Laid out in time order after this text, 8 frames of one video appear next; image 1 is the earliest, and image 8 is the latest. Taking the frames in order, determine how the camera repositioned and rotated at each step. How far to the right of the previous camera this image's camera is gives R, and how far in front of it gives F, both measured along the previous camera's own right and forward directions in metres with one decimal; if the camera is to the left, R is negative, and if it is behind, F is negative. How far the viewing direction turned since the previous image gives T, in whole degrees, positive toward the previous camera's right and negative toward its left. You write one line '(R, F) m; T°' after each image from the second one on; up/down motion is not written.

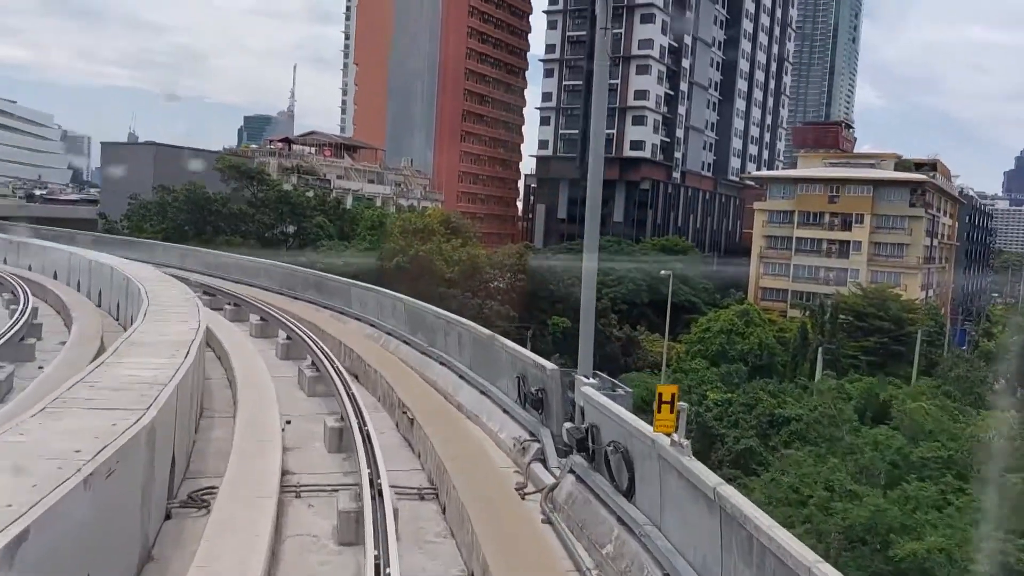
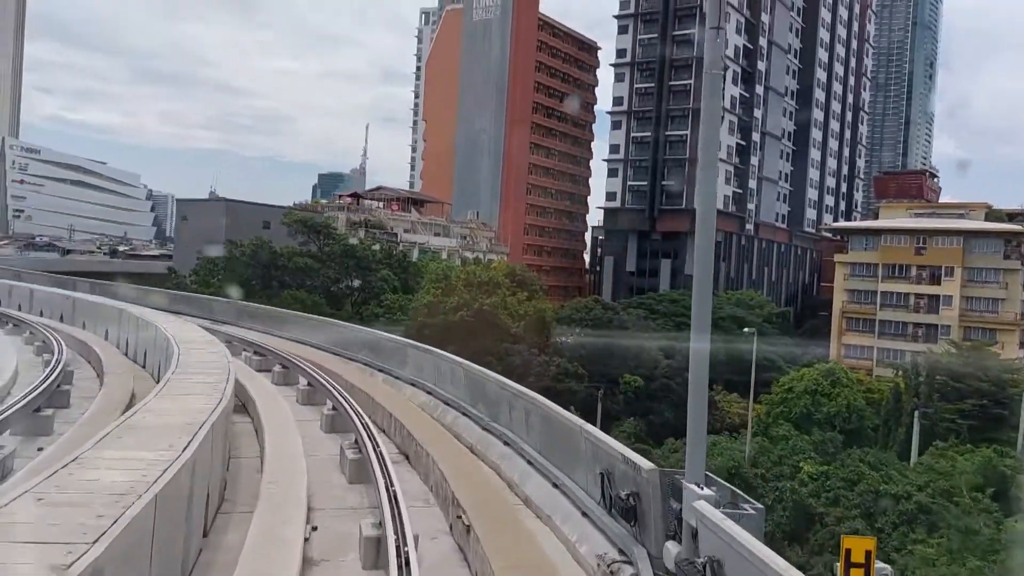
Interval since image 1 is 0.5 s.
(-0.1, +1.3) m; -5°
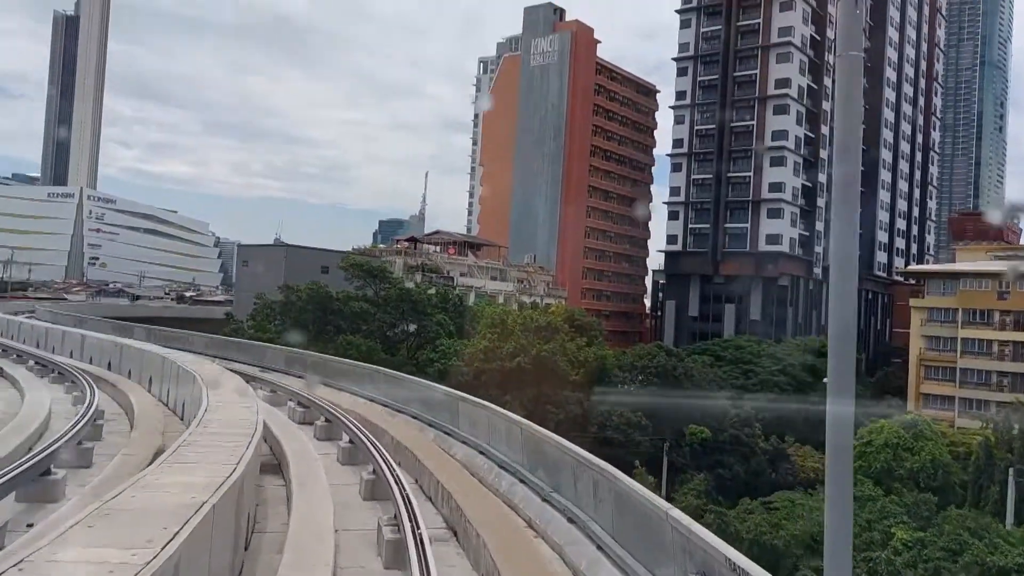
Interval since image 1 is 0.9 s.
(-0.1, +1.0) m; -4°
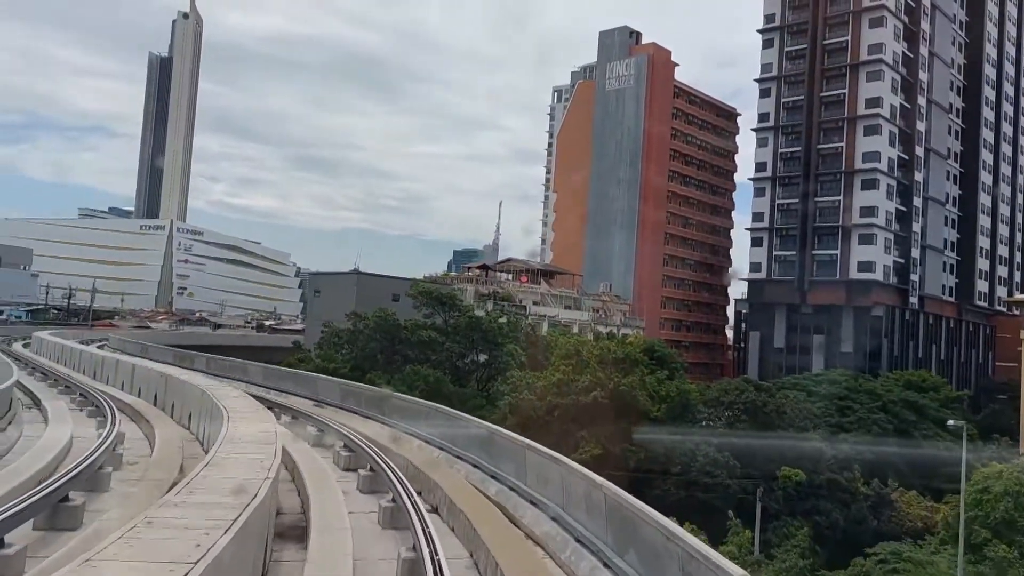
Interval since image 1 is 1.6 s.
(-0.1, +1.7) m; -5°
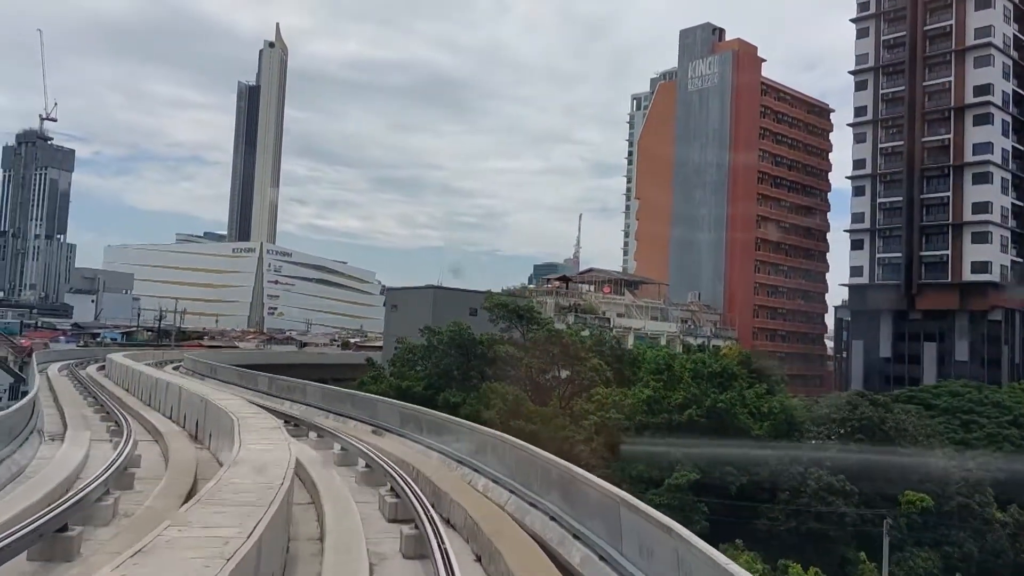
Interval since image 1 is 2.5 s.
(0.0, +2.1) m; -6°
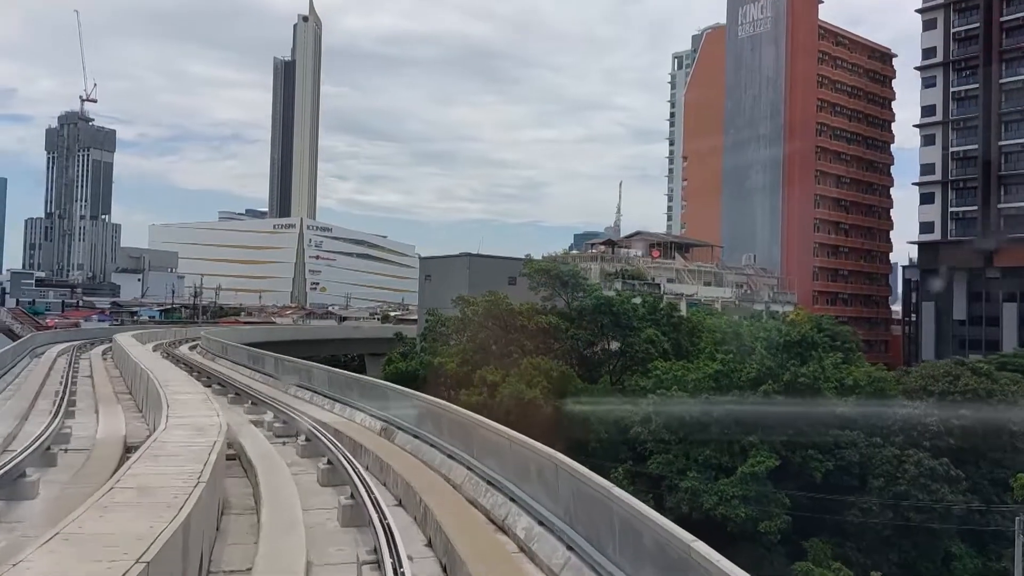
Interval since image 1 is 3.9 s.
(-0.1, +3.3) m; -3°
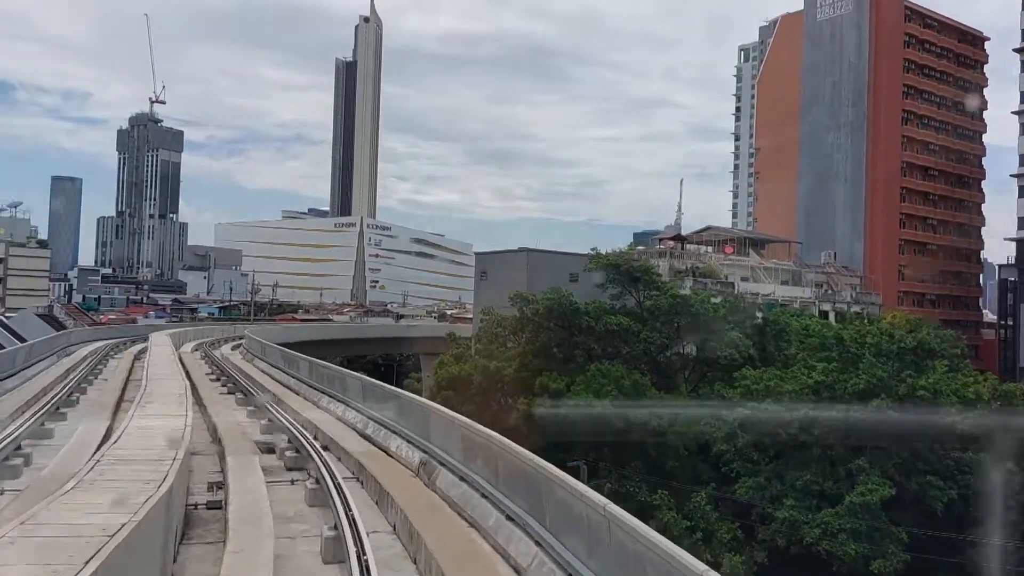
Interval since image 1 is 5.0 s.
(-0.2, +2.6) m; -4°
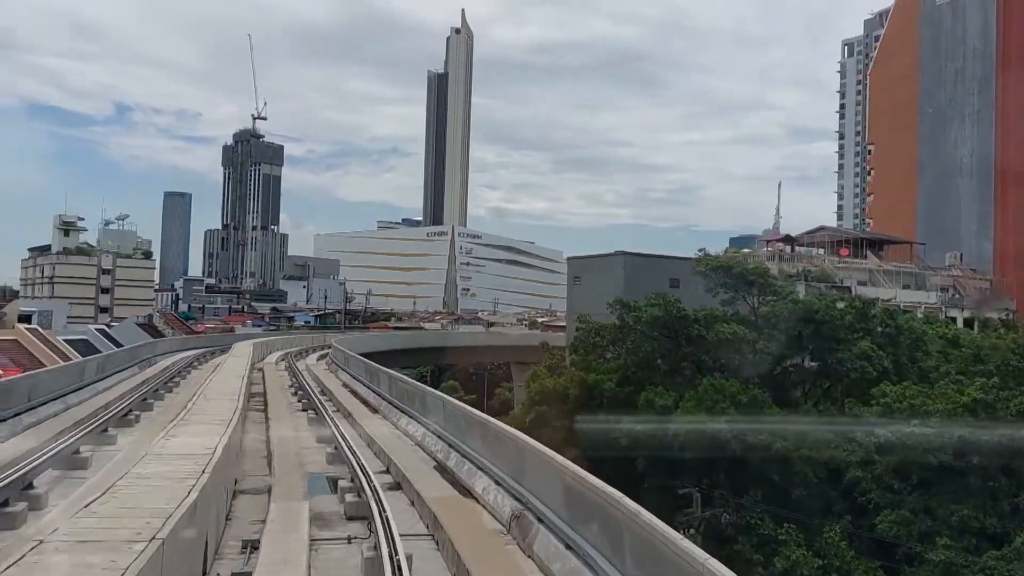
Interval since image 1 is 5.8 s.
(-0.2, +1.8) m; -6°
